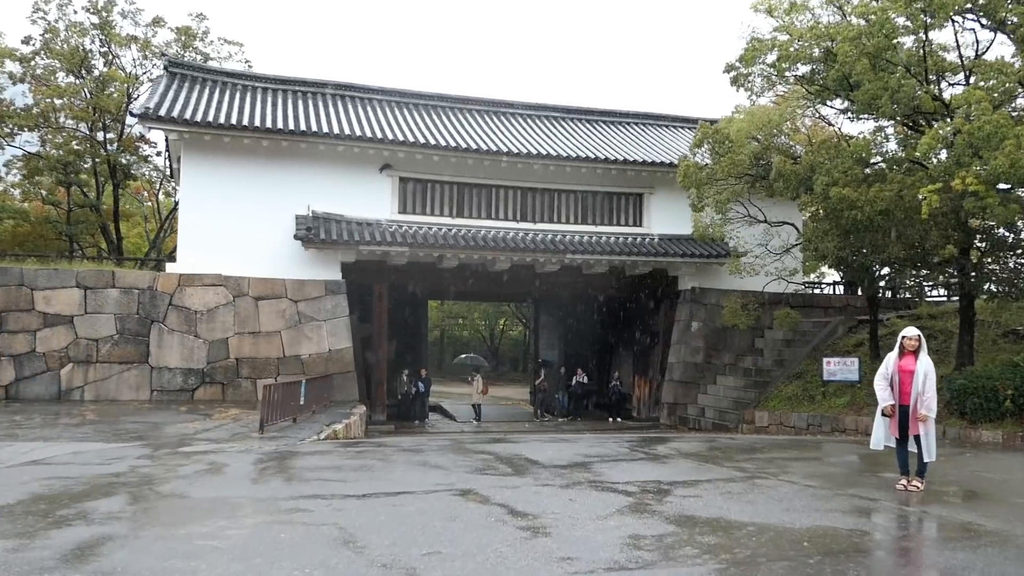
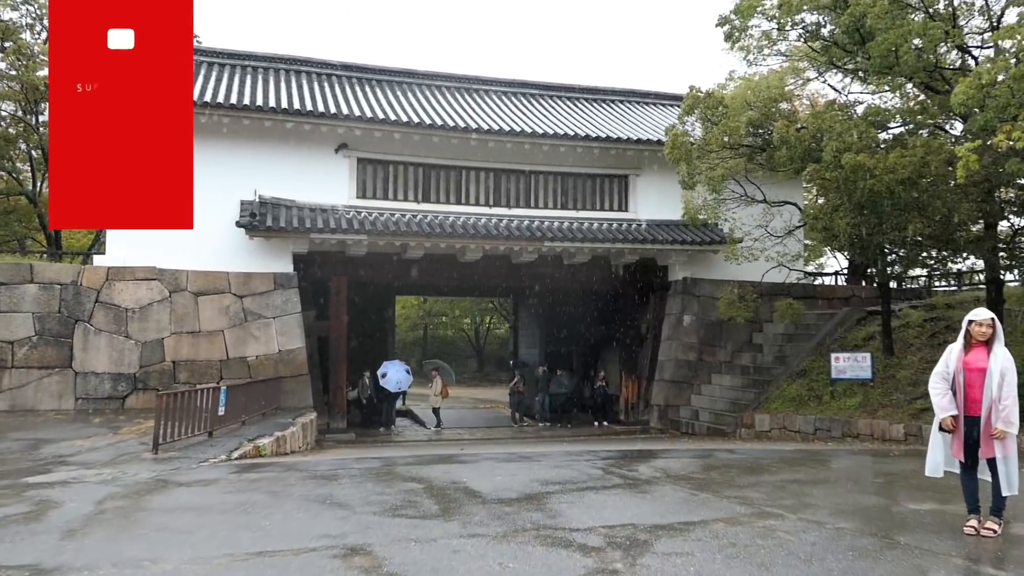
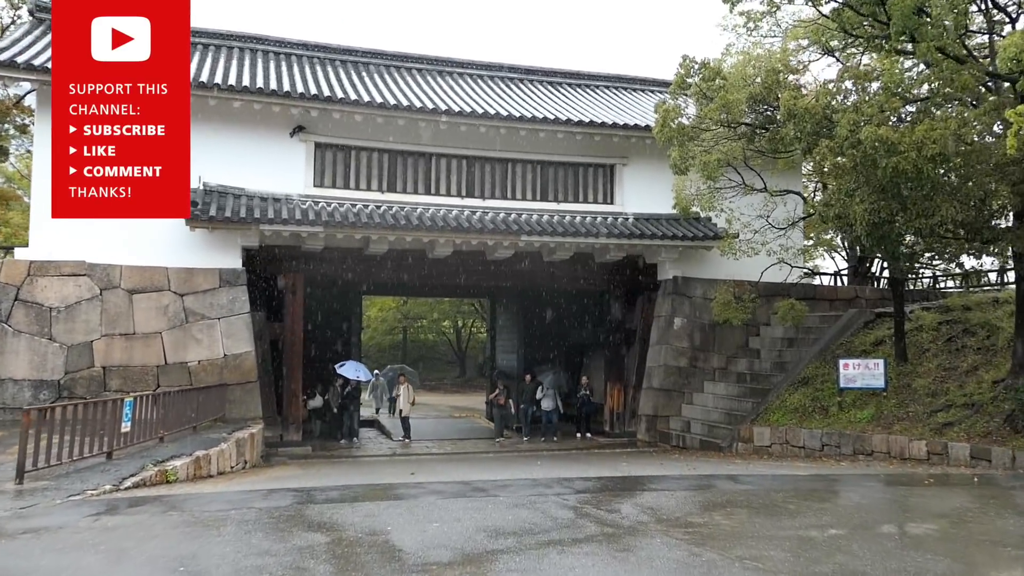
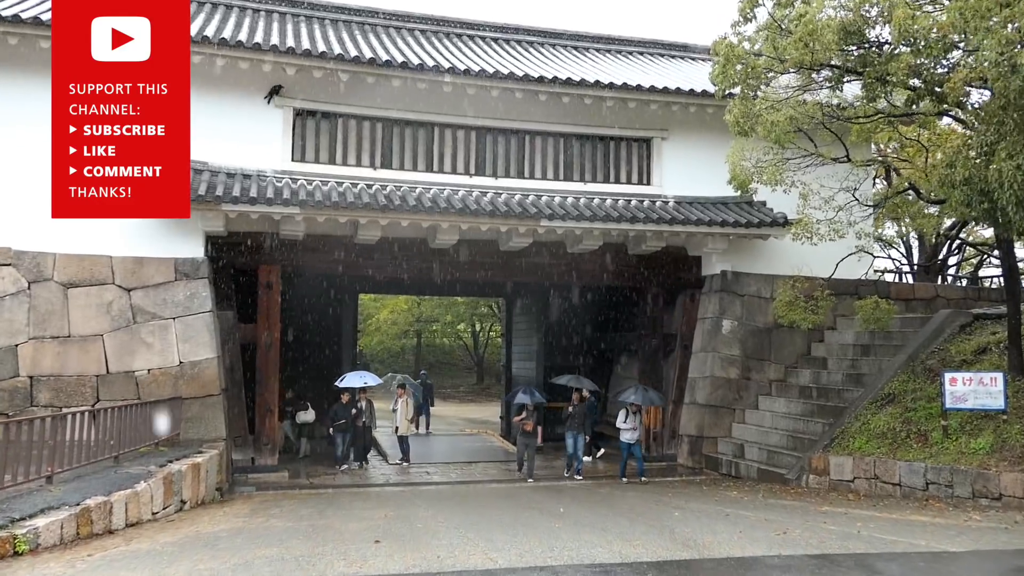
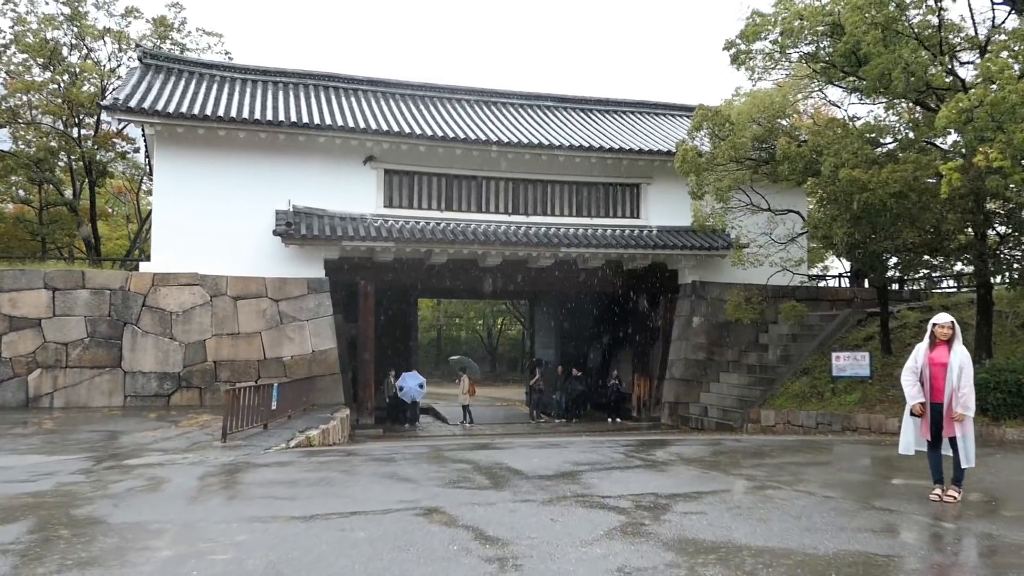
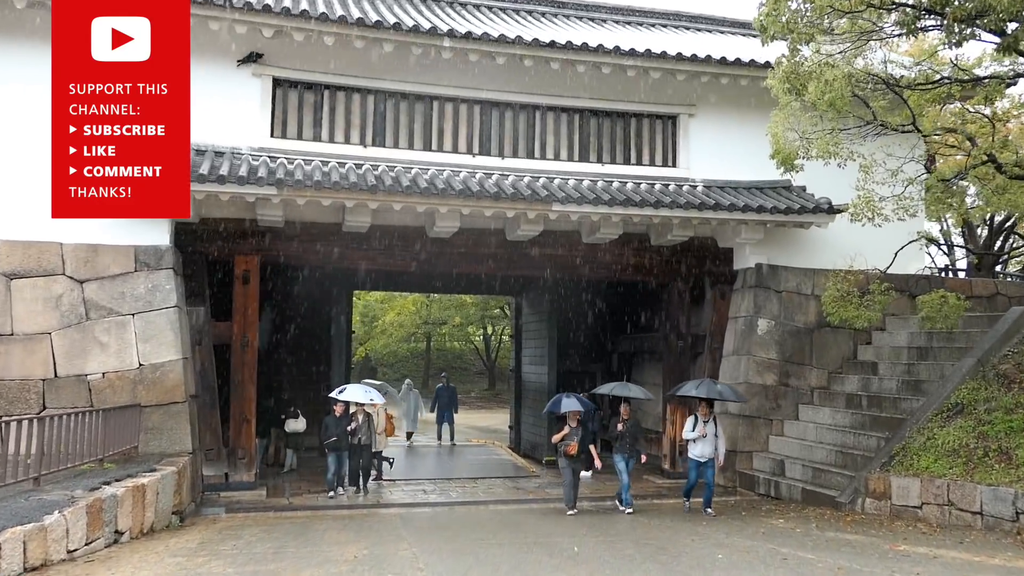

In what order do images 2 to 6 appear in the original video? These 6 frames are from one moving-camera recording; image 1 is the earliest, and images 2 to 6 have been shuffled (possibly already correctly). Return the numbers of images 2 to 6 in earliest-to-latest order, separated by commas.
5, 2, 3, 4, 6
